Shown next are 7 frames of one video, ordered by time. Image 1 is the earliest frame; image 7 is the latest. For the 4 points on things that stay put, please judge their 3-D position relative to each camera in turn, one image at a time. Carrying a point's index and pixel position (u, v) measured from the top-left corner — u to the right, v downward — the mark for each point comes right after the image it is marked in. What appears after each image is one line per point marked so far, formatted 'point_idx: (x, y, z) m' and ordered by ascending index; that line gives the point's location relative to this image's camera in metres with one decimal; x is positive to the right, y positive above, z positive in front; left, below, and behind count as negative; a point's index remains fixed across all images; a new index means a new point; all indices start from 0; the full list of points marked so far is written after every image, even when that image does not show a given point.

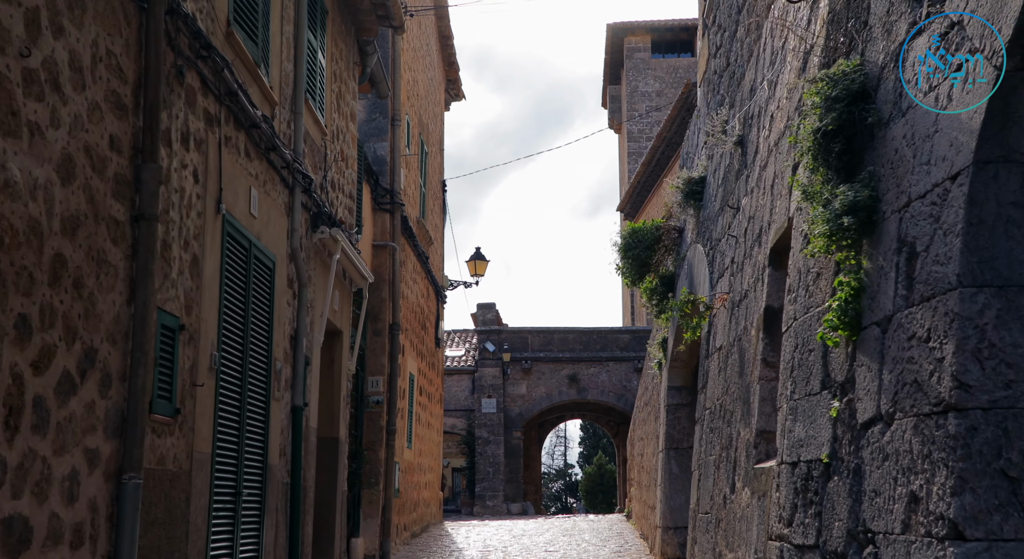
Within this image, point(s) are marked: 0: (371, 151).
0: (-1.6, +1.5, +14.1) m
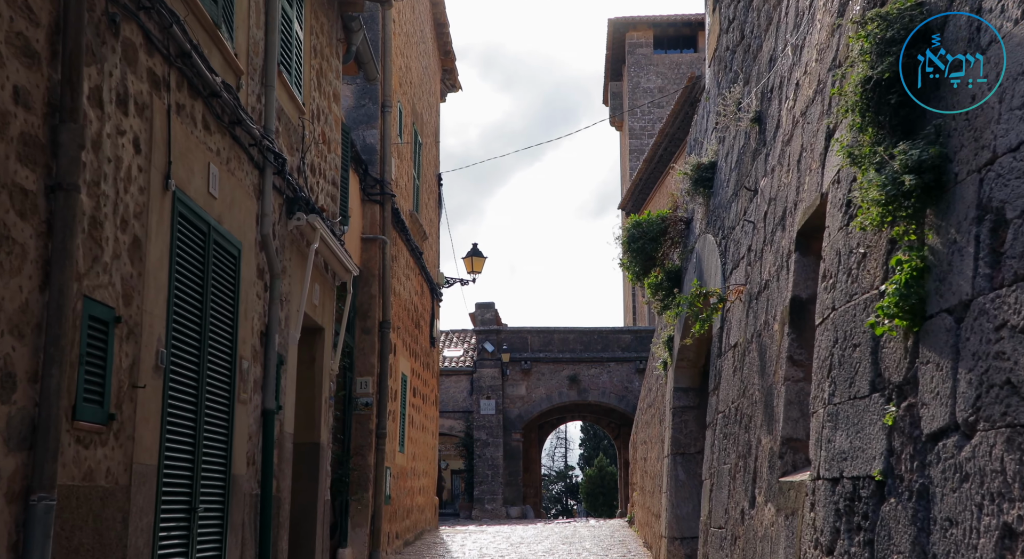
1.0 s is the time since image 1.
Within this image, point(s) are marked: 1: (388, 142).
0: (-1.7, +1.5, +13.3) m
1: (-1.3, +1.5, +13.3) m
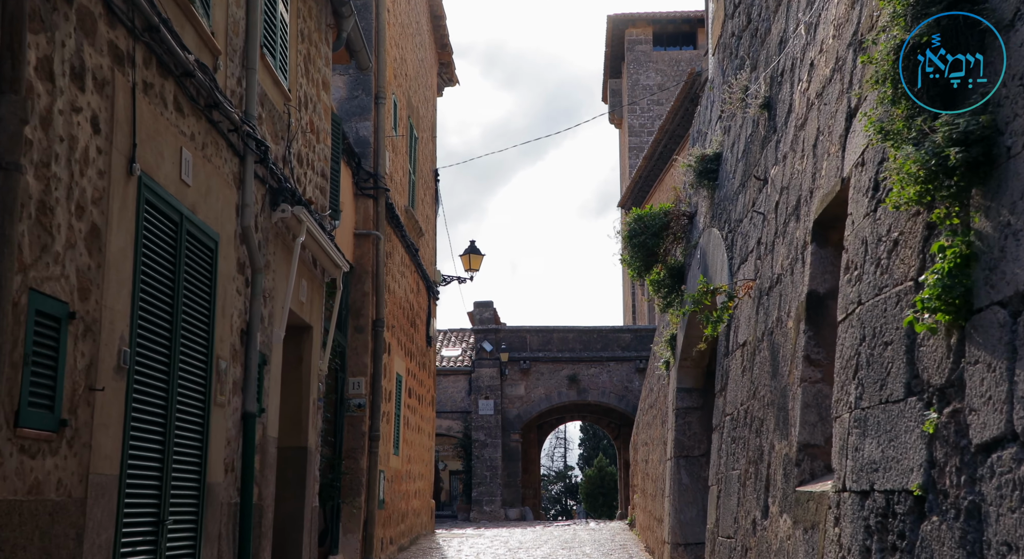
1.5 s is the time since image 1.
0: (-1.7, +1.6, +12.9) m
1: (-1.4, +1.5, +12.9) m
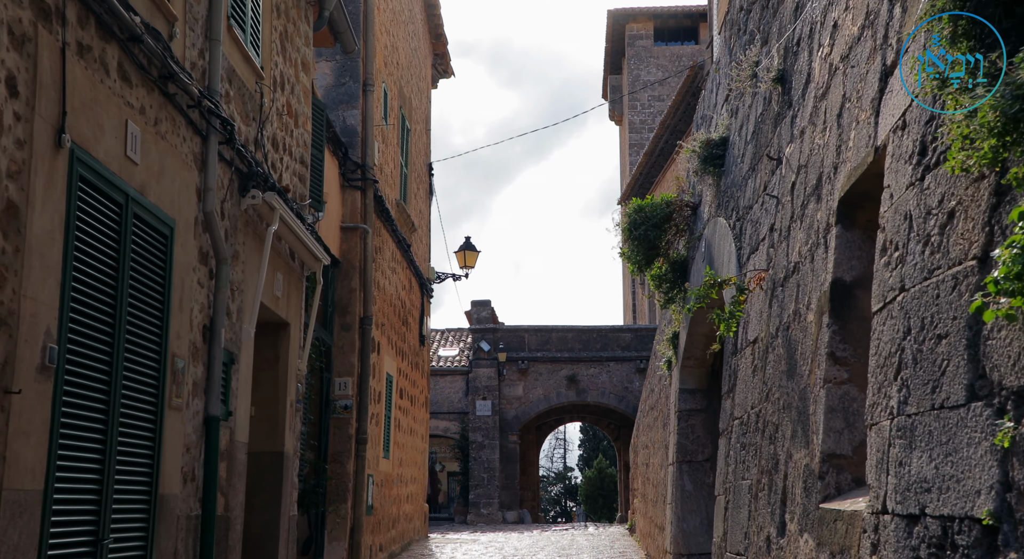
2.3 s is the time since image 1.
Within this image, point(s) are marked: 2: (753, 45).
0: (-1.7, +1.6, +12.3) m
1: (-1.4, +1.6, +12.3) m
2: (+1.4, +1.4, +7.4) m
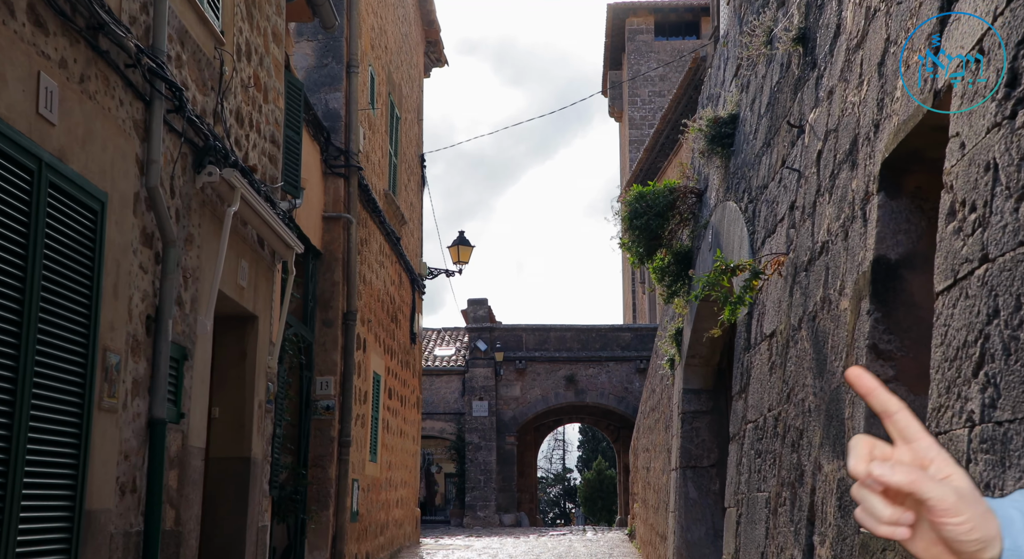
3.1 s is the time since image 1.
0: (-1.8, +1.7, +11.6) m
1: (-1.5, +1.6, +11.6) m
2: (+1.4, +1.5, +6.6) m
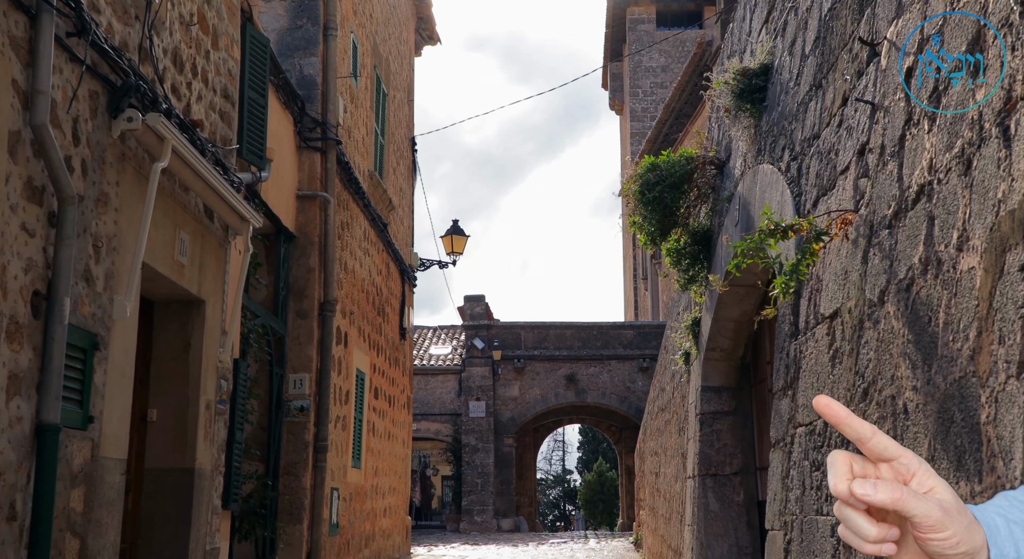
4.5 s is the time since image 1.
0: (-1.8, +1.8, +10.5) m
1: (-1.5, +1.7, +10.5) m
2: (+1.4, +1.6, +5.5) m
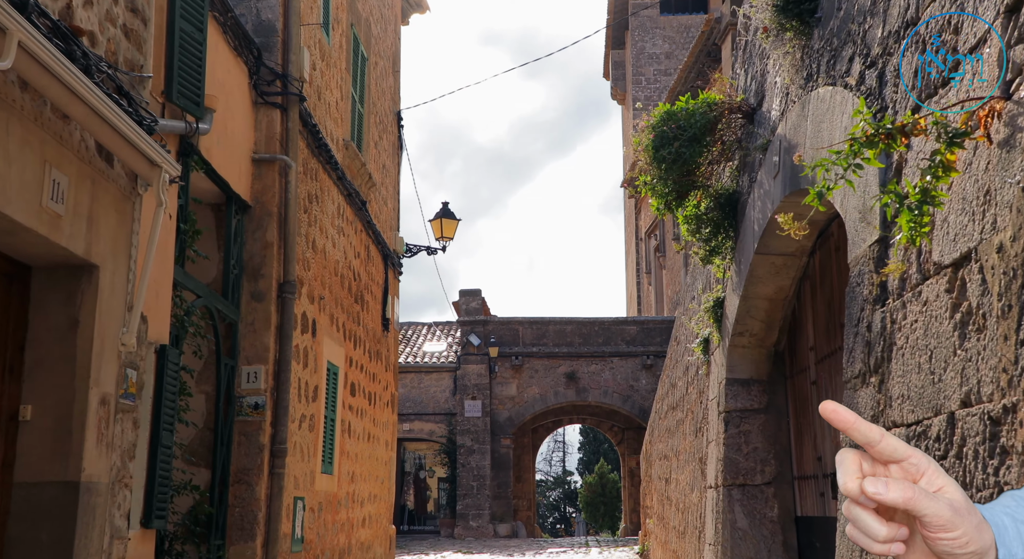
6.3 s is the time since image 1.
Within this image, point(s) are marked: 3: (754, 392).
0: (-1.9, +1.9, +9.0) m
1: (-1.6, +1.9, +9.0) m
2: (+1.3, +1.8, +4.0) m
3: (+1.4, -0.6, +6.9) m
